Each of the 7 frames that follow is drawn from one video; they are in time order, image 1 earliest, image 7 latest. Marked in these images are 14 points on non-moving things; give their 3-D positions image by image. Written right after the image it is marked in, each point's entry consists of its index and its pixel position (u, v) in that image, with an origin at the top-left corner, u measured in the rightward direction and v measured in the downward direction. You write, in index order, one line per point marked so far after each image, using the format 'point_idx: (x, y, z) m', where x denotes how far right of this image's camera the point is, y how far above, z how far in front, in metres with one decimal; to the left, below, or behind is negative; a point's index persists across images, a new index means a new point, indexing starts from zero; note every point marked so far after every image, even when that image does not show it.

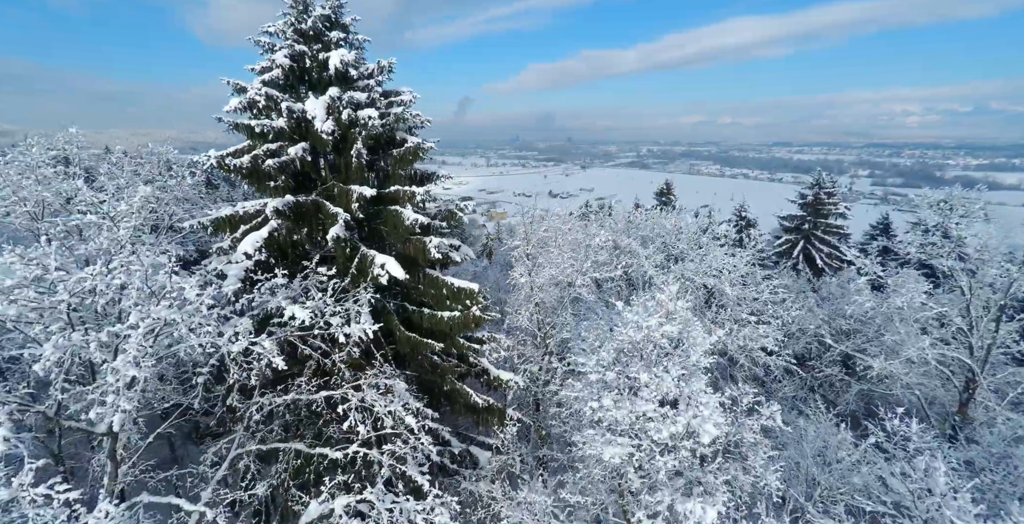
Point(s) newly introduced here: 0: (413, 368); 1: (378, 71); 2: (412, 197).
0: (-2.5, -2.6, +12.3) m
1: (-3.0, +4.3, +11.1) m
2: (-2.2, +1.4, +10.7) m
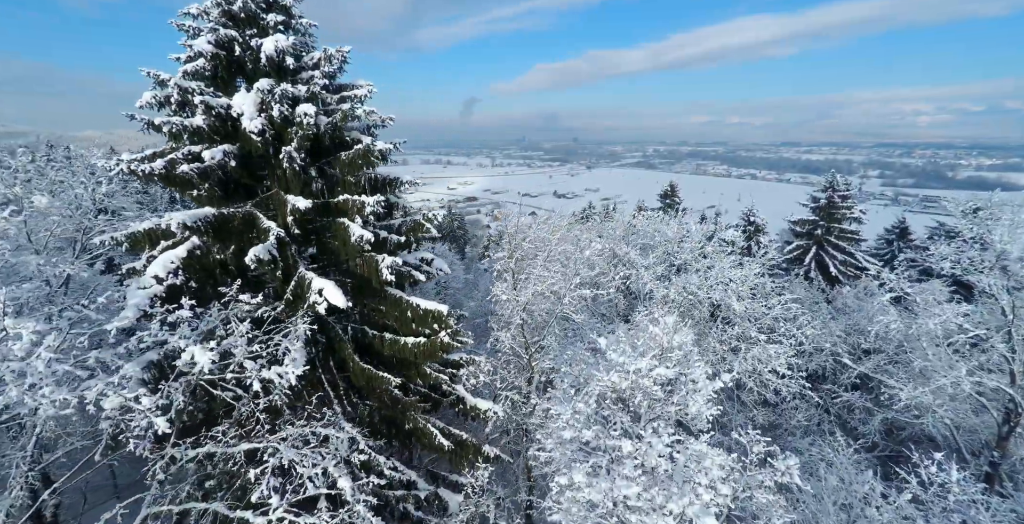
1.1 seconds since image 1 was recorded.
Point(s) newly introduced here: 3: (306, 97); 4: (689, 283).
0: (-3.0, -3.1, +10.7) m
1: (-3.6, +3.9, +9.5) m
2: (-2.8, +1.0, +9.1) m
3: (-3.8, +3.0, +9.0) m
4: (+6.5, -0.8, +17.9) m
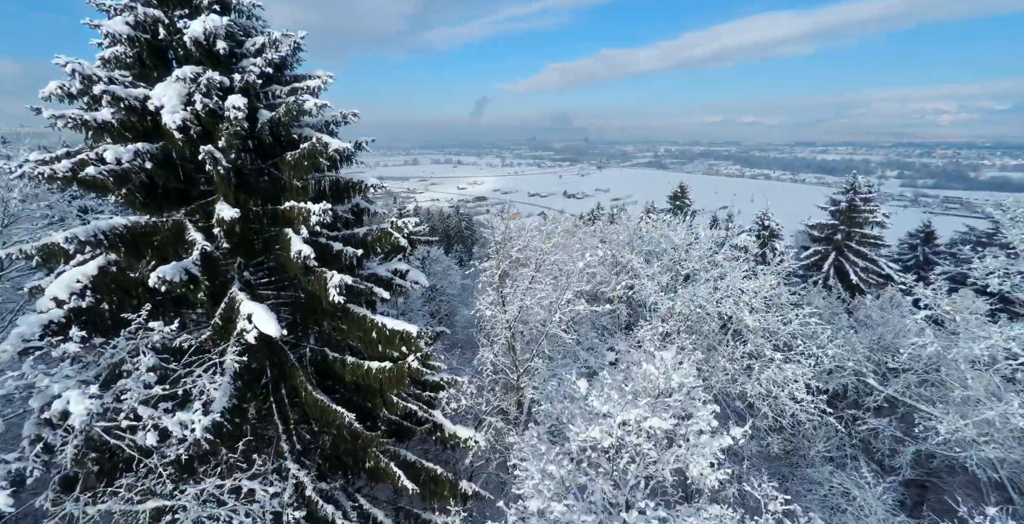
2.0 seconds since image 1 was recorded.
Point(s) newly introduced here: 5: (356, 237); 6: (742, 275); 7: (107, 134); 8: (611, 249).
0: (-3.5, -3.3, +9.4) m
1: (-4.0, +3.6, +8.2) m
2: (-3.3, +0.7, +7.8) m
3: (-4.2, +2.7, +7.7) m
4: (+6.2, -1.1, +16.4) m
5: (-3.2, +0.5, +10.1) m
6: (+8.0, -0.5, +17.1) m
7: (-6.0, +1.9, +7.3) m
8: (+3.9, +0.5, +19.3) m
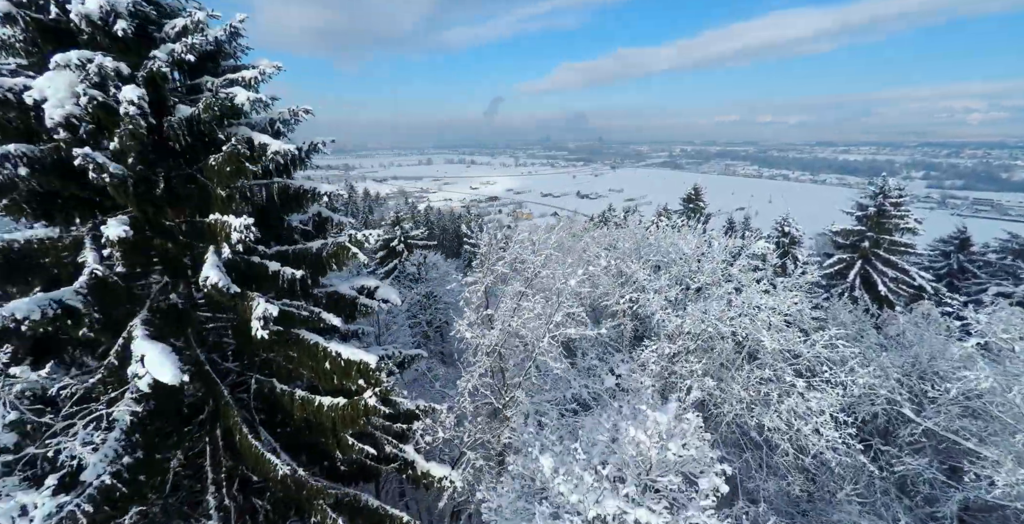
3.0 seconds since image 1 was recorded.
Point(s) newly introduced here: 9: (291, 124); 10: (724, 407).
0: (-4.0, -3.7, +8.0) m
1: (-4.5, +3.3, +6.9) m
2: (-3.7, +0.4, +6.5) m
3: (-4.7, +2.4, +6.4) m
4: (+6.0, -1.5, +14.8) m
5: (-3.6, +0.2, +8.7) m
6: (+7.7, -0.9, +15.4) m
7: (-6.5, +1.6, +6.0) m
8: (+3.7, +0.1, +17.7) m
9: (-4.0, +2.5, +8.9) m
10: (+6.0, -4.1, +14.0) m
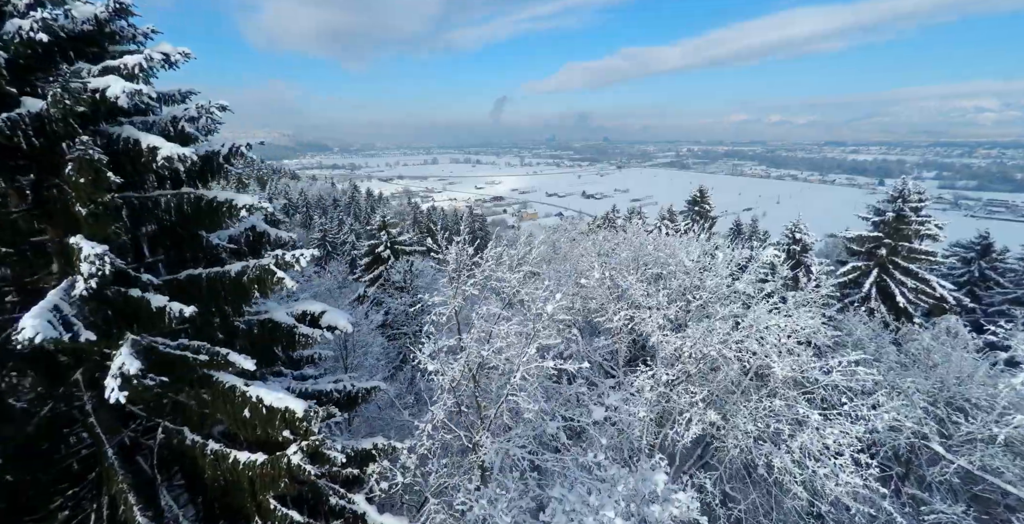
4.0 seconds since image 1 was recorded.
0: (-4.6, -4.1, +6.6) m
1: (-5.1, +2.9, +5.4) m
2: (-4.4, 0.0, +5.0) m
3: (-5.3, +2.0, +4.9) m
4: (+5.4, -1.9, +13.2) m
5: (-4.2, -0.2, +7.2) m
6: (+7.2, -1.3, +13.8) m
7: (-7.1, +1.2, +4.6) m
8: (+3.2, -0.3, +16.2) m
9: (-4.6, +2.1, +7.4) m
10: (+5.5, -4.5, +12.4) m
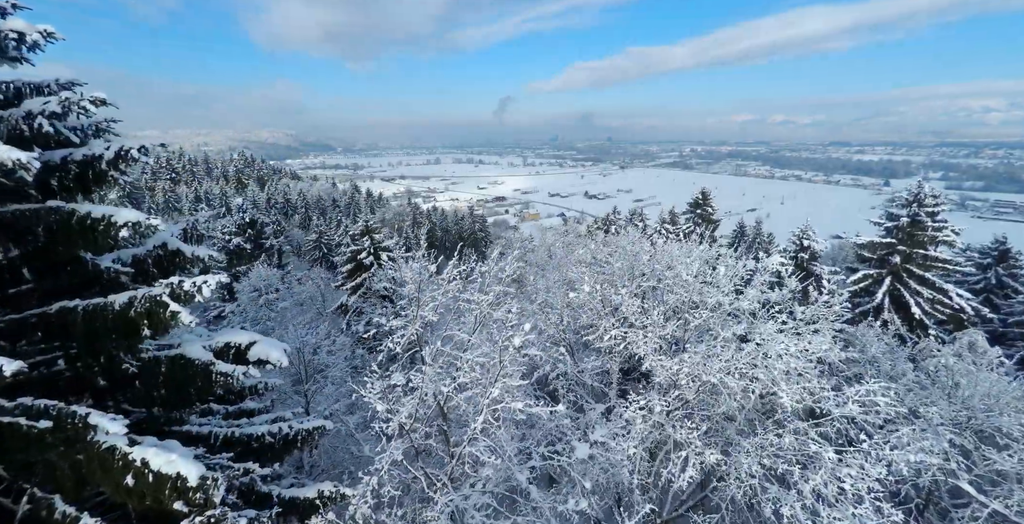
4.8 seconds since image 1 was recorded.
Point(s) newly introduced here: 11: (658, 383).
0: (-5.2, -4.4, +5.2) m
1: (-5.8, +2.5, +4.0) m
2: (-5.0, -0.4, +3.6) m
3: (-6.0, +1.7, +3.5) m
4: (+4.8, -2.3, +11.7) m
5: (-4.9, -0.6, +5.8) m
6: (+6.6, -1.7, +12.3) m
7: (-7.8, +0.8, +3.2) m
8: (+2.6, -0.7, +14.7) m
9: (-5.2, +1.7, +6.0) m
10: (+4.9, -4.9, +11.0) m
11: (+3.7, -3.1, +12.6) m
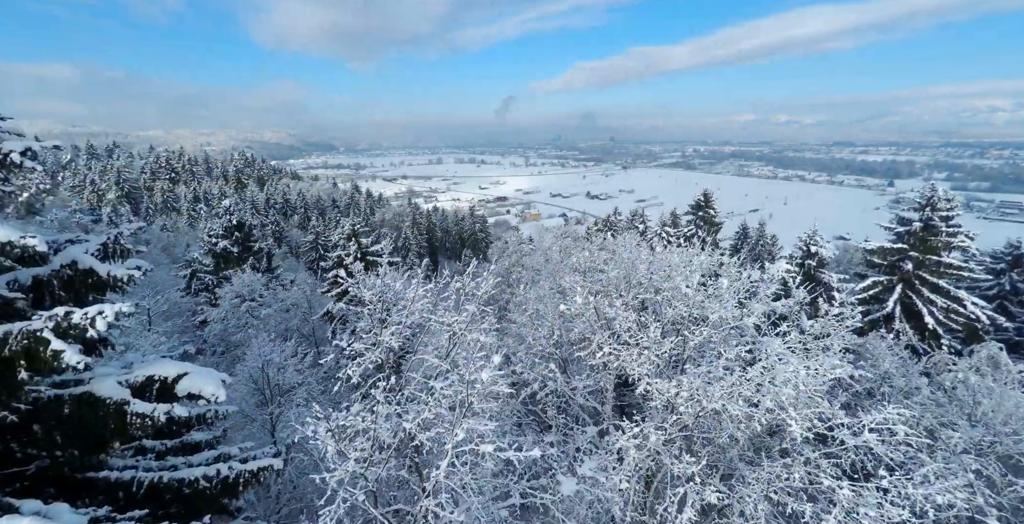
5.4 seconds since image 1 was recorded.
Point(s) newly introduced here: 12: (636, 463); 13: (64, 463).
0: (-5.7, -4.7, +4.1) m
1: (-6.2, +2.2, +3.0) m
2: (-5.5, -0.6, +2.6) m
3: (-6.4, +1.4, +2.5) m
4: (+4.4, -2.6, +10.7) m
5: (-5.3, -0.8, +4.8) m
6: (+6.2, -2.0, +11.2) m
7: (-8.2, +0.6, +2.1) m
8: (+2.2, -1.0, +13.7) m
9: (-5.6, +1.4, +4.9) m
10: (+4.4, -5.2, +9.9) m
11: (+3.3, -3.4, +11.5) m
12: (+2.5, -3.9, +9.6) m
13: (-5.8, -2.6, +6.3) m
